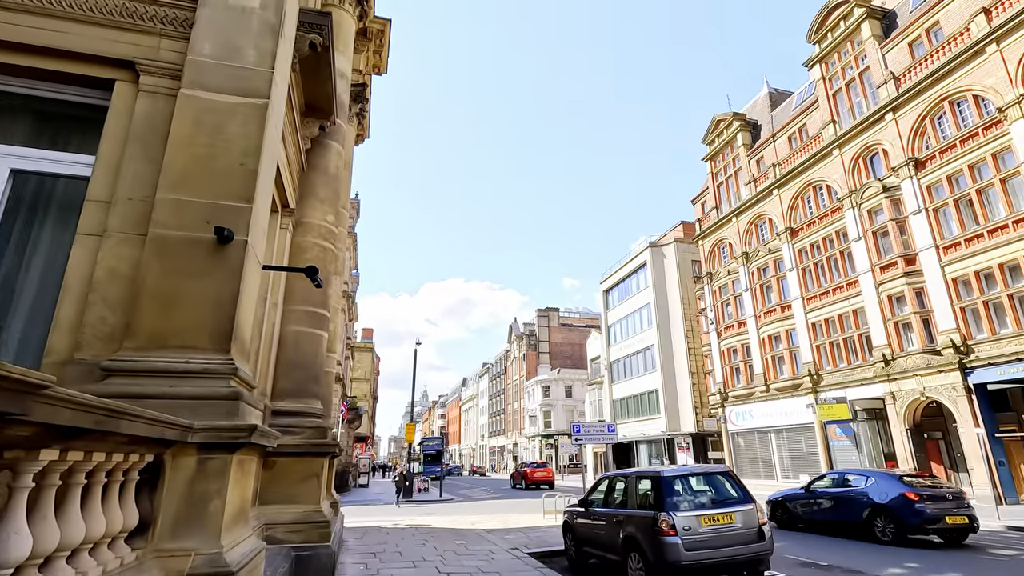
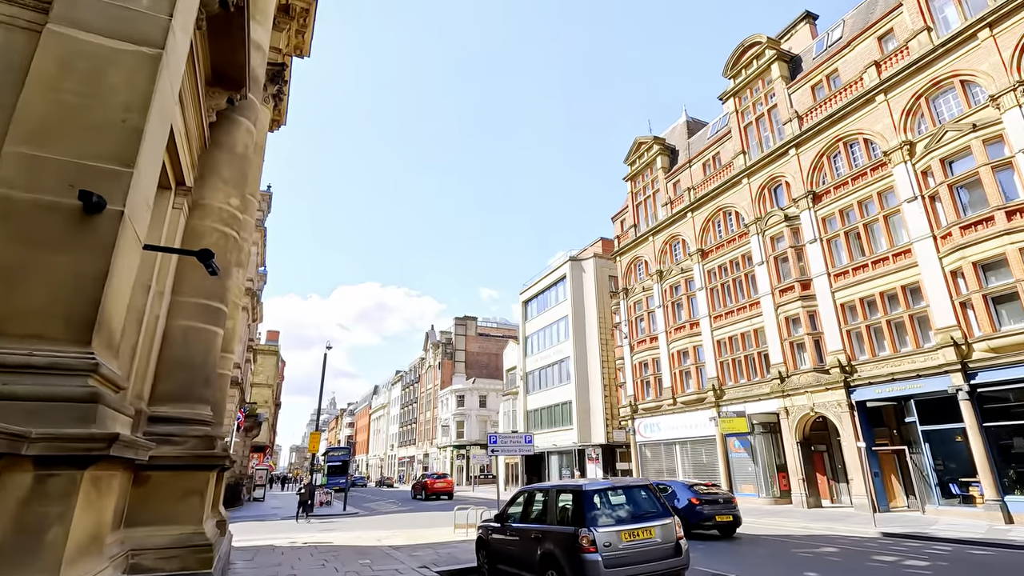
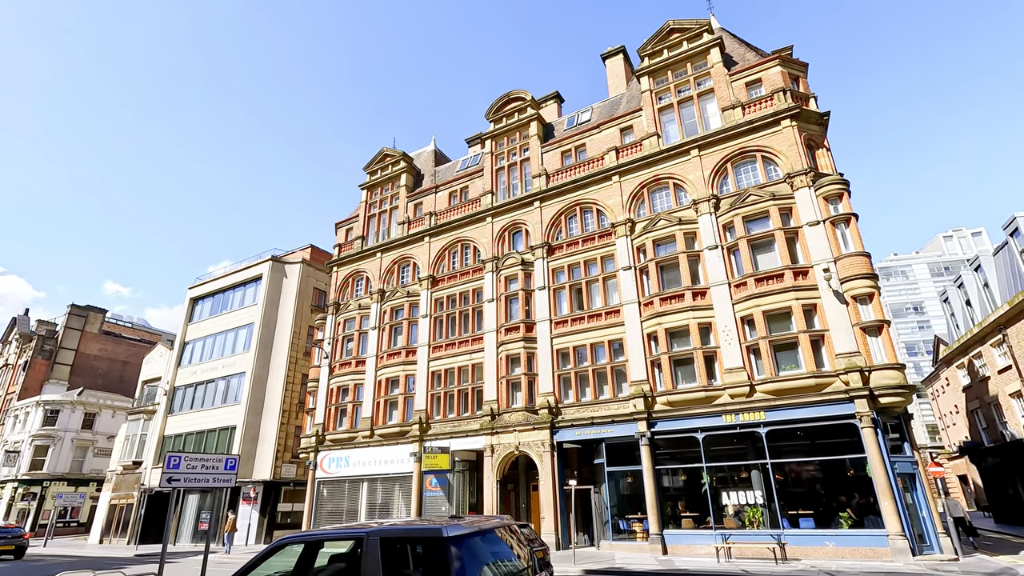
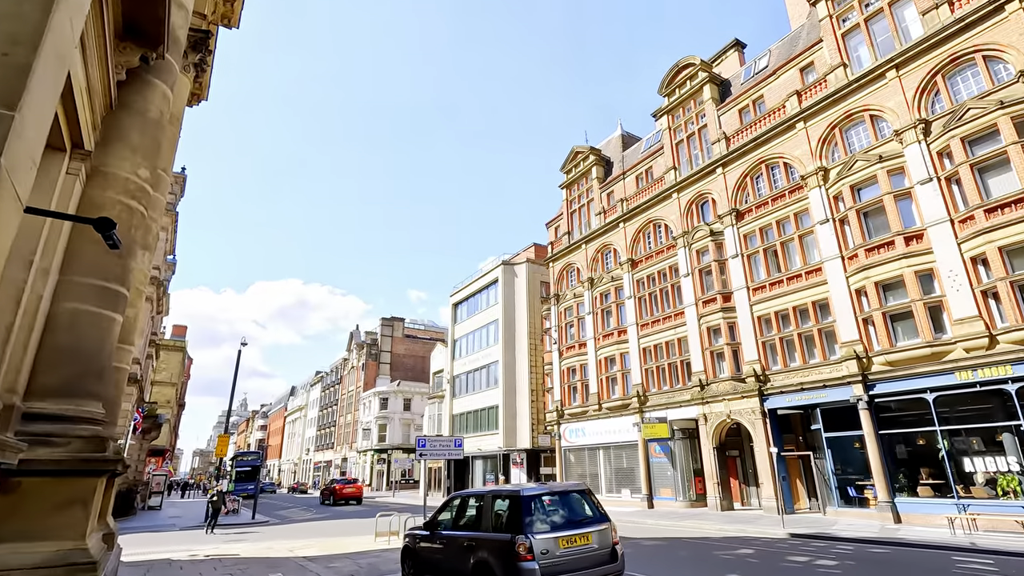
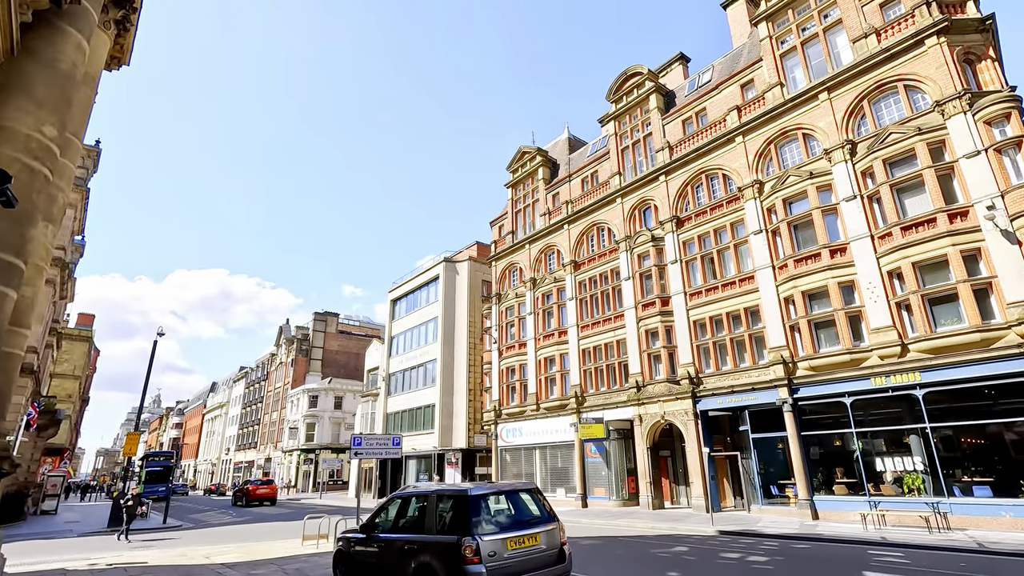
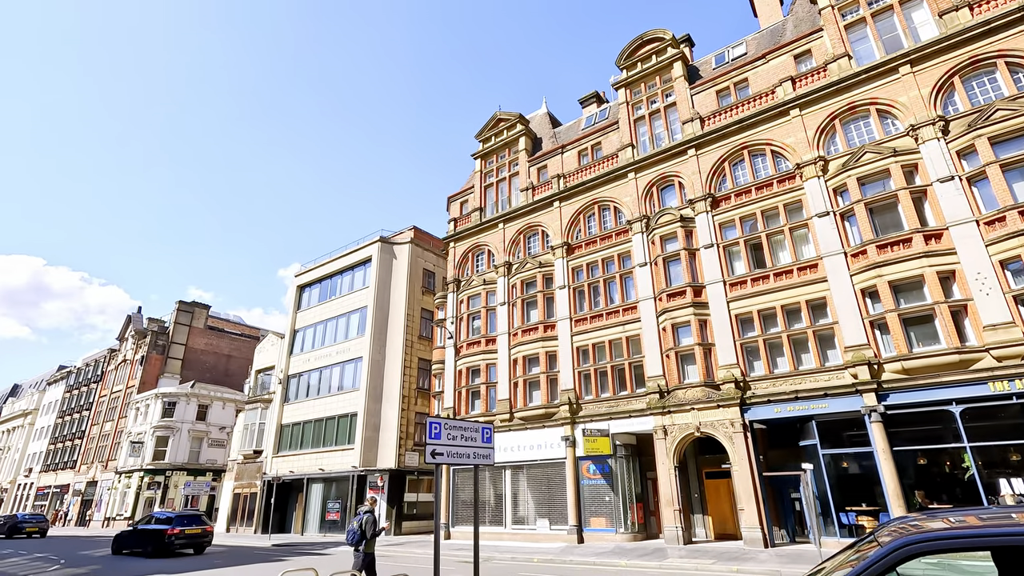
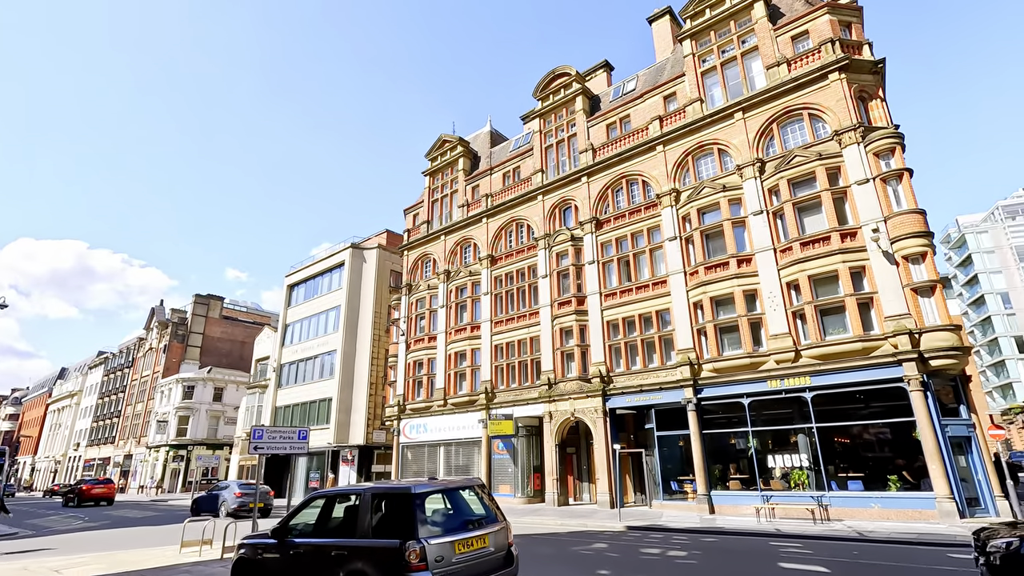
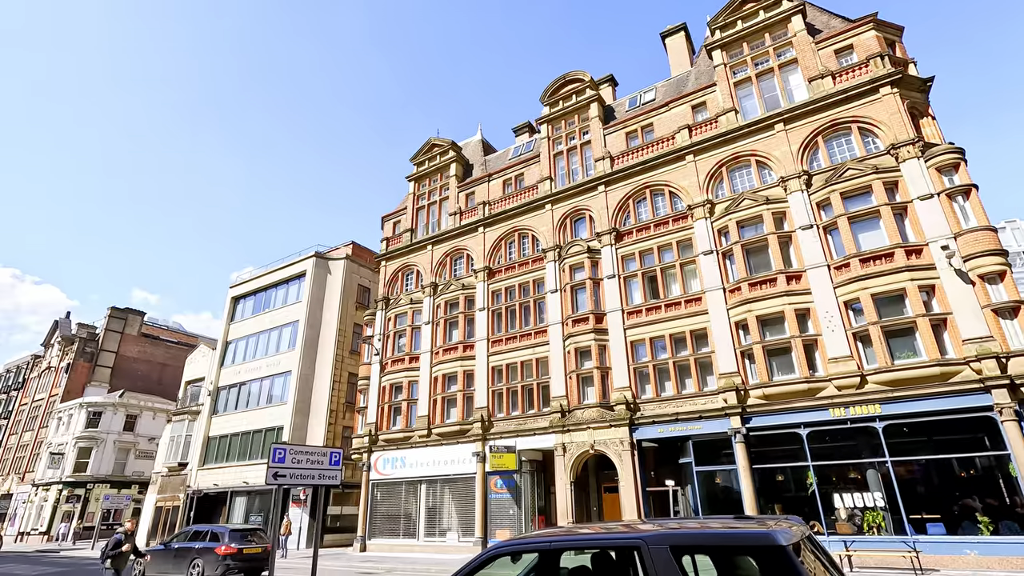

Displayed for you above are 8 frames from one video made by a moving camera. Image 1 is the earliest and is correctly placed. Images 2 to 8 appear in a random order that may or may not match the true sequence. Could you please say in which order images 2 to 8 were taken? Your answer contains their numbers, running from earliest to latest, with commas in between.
2, 4, 5, 7, 3, 8, 6
